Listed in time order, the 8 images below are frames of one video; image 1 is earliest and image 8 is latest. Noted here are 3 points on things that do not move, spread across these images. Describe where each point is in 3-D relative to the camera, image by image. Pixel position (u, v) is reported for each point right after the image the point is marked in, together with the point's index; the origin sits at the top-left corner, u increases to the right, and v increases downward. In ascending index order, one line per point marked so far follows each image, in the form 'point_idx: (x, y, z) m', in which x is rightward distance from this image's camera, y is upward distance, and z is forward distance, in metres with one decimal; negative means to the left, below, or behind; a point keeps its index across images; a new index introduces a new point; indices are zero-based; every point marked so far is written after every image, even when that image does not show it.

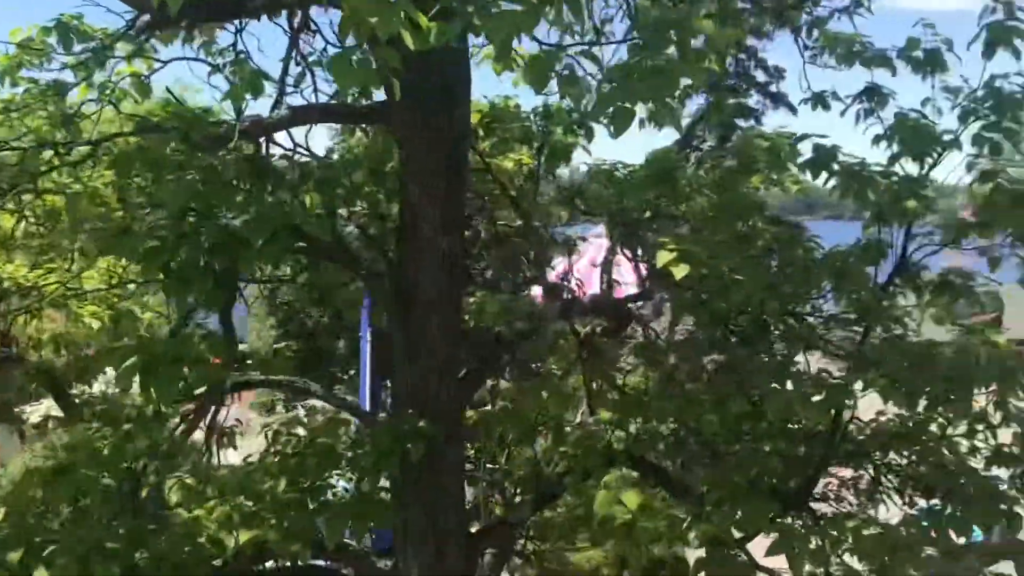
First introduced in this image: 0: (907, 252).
0: (+2.0, +0.2, +4.9) m
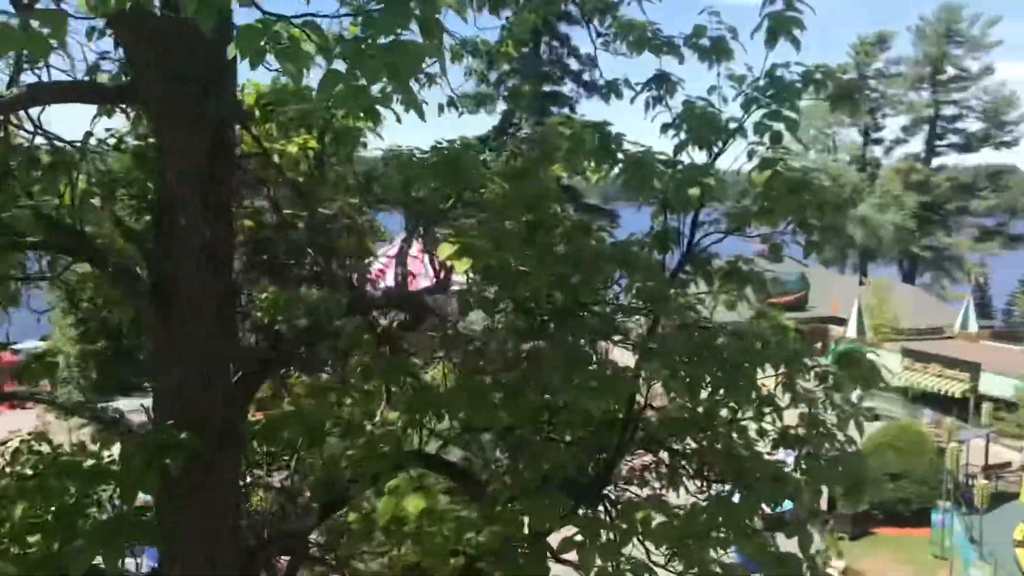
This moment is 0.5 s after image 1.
0: (+0.9, +0.2, +4.9) m
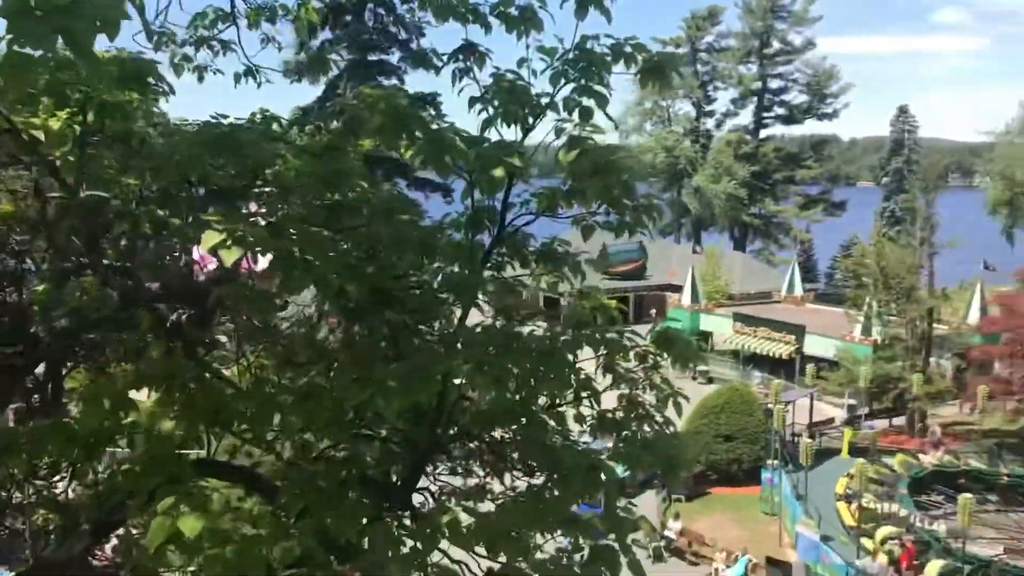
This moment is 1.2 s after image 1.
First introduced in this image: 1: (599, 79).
0: (0.0, +0.3, +4.7) m
1: (+0.4, +0.9, +4.4) m
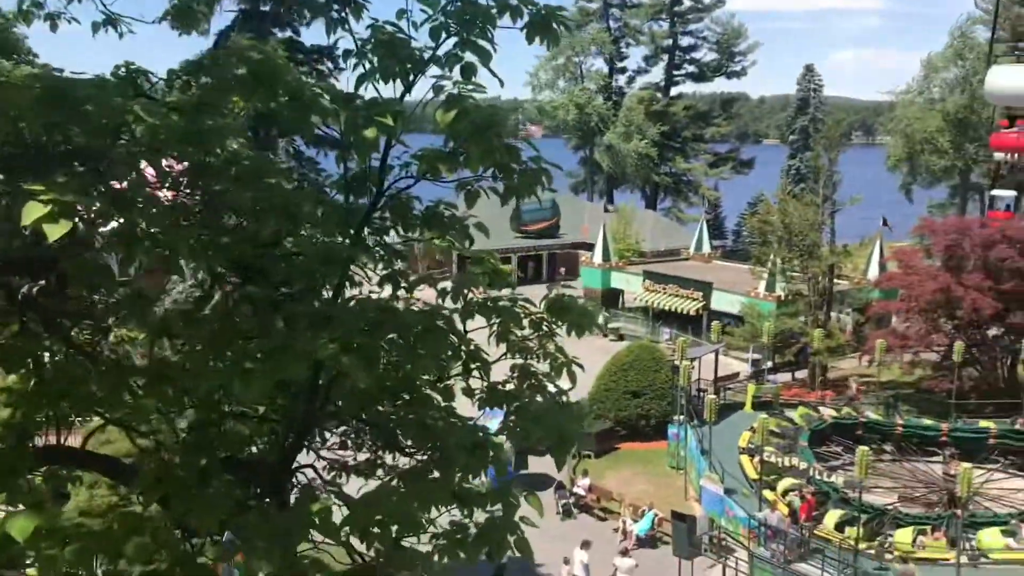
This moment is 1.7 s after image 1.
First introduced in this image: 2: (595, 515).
0: (-0.6, +0.5, +4.4) m
1: (-0.1, +1.1, +4.1) m
2: (+1.6, -4.3, +18.3) m
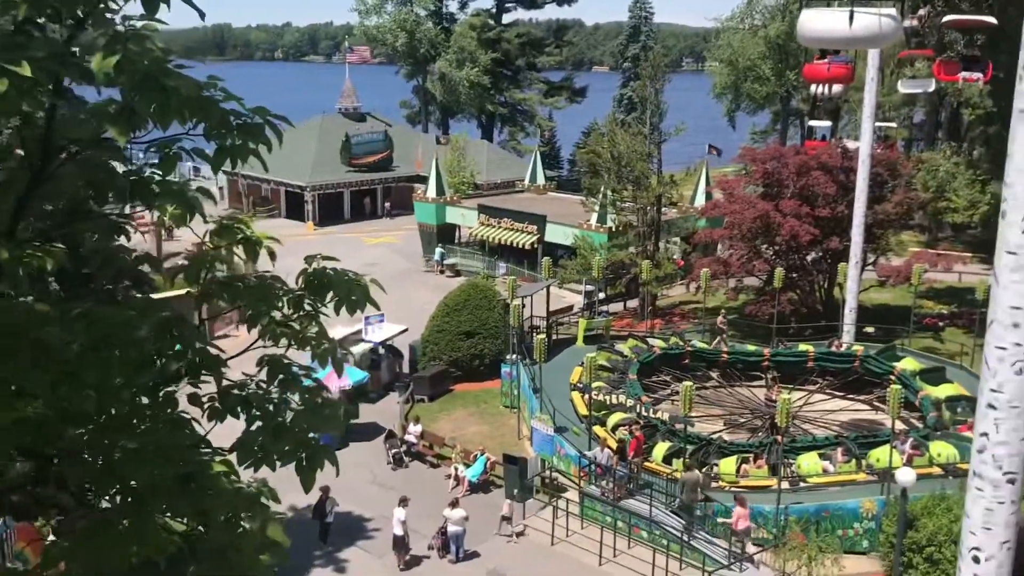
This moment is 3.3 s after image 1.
0: (-1.6, +0.5, +3.4) m
1: (-1.1, +1.1, +3.2) m
2: (-1.6, -3.2, +17.8) m
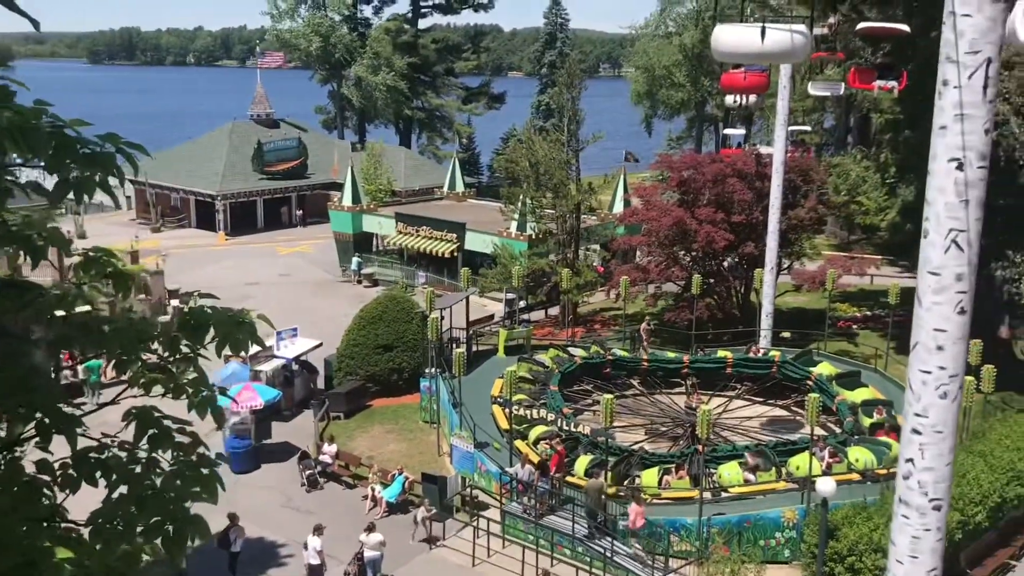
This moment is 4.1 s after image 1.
0: (-1.9, +0.3, +2.9) m
1: (-1.4, +0.9, +2.7) m
2: (-3.0, -3.4, +17.2) m
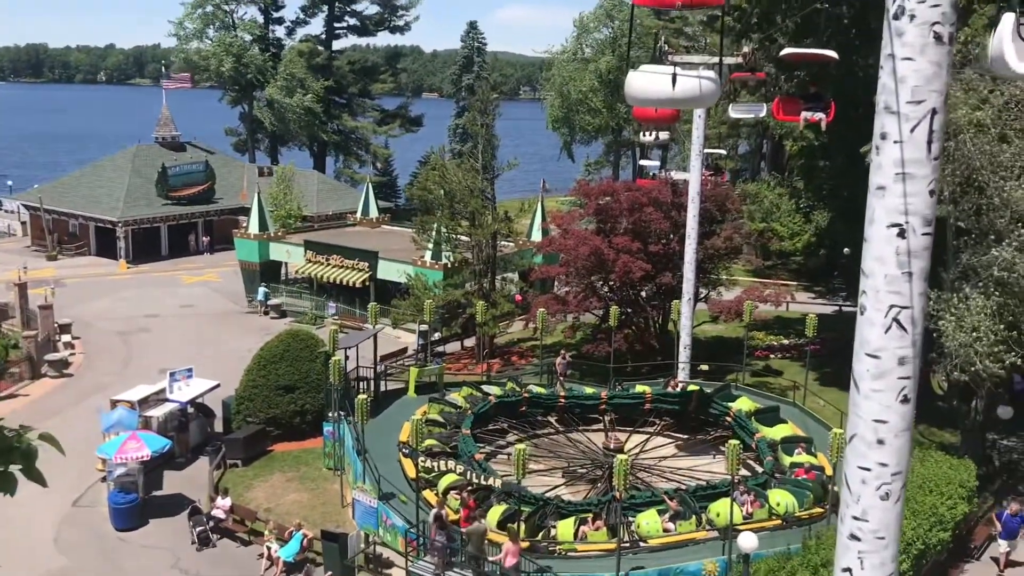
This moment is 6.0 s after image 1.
0: (-2.3, -0.1, +1.8) m
1: (-1.8, +0.6, +1.7) m
2: (-4.5, -4.1, +15.9) m
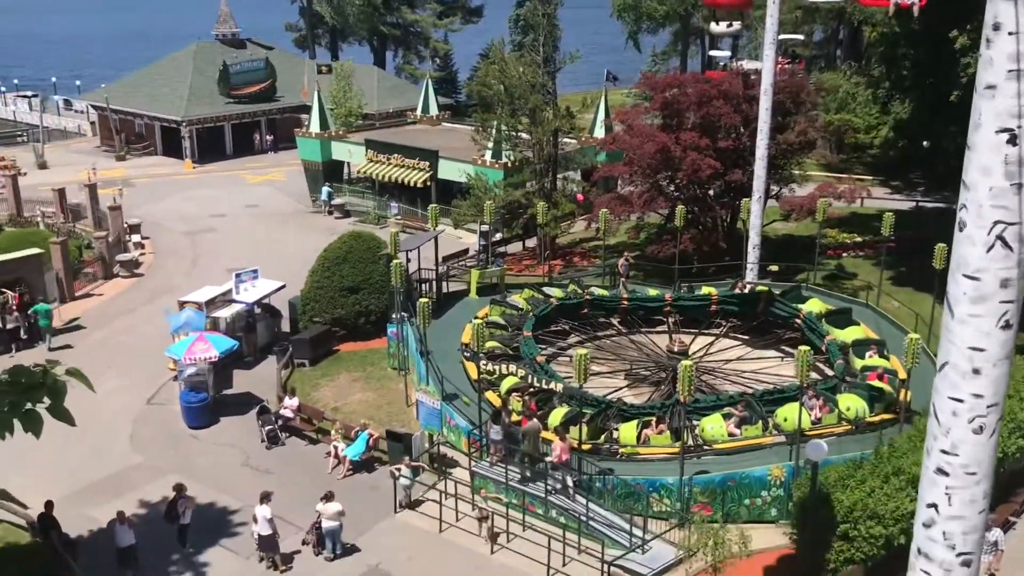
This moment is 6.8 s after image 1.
0: (-2.2, 0.0, +1.7) m
1: (-1.8, +0.6, +1.4) m
2: (-3.4, -2.5, +16.2) m
